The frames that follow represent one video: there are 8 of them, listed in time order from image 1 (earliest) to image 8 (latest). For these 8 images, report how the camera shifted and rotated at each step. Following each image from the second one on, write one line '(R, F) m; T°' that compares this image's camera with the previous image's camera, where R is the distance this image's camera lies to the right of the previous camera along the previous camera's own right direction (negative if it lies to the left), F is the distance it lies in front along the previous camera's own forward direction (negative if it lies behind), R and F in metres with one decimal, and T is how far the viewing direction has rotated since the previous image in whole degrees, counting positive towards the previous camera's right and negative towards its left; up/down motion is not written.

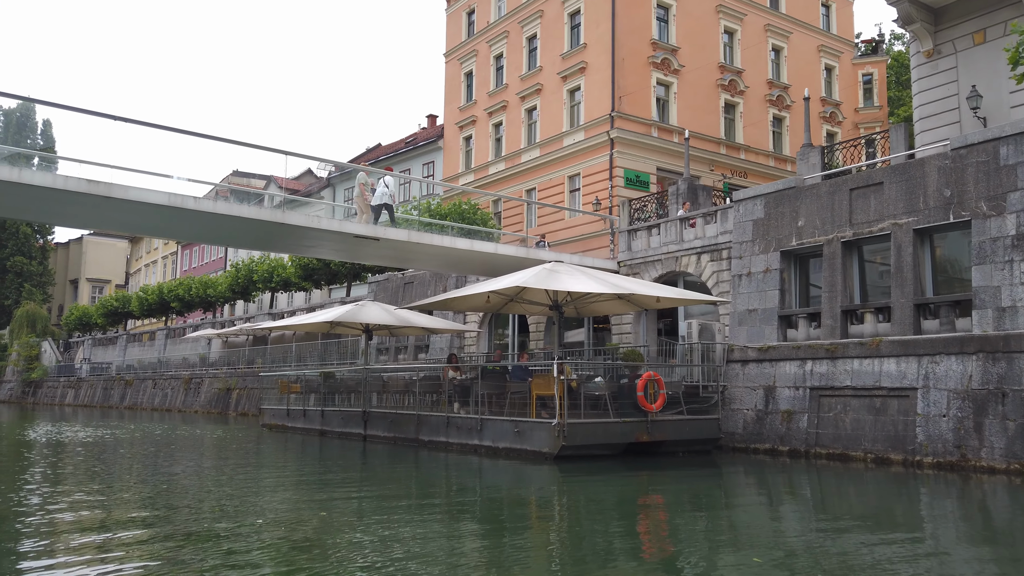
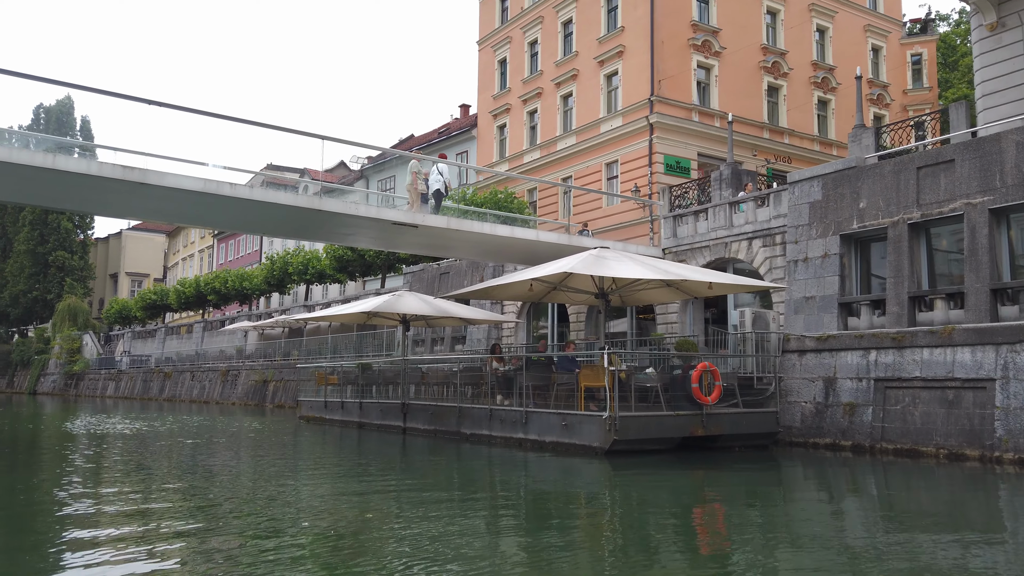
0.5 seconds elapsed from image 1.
(-0.3, +0.6) m; -2°
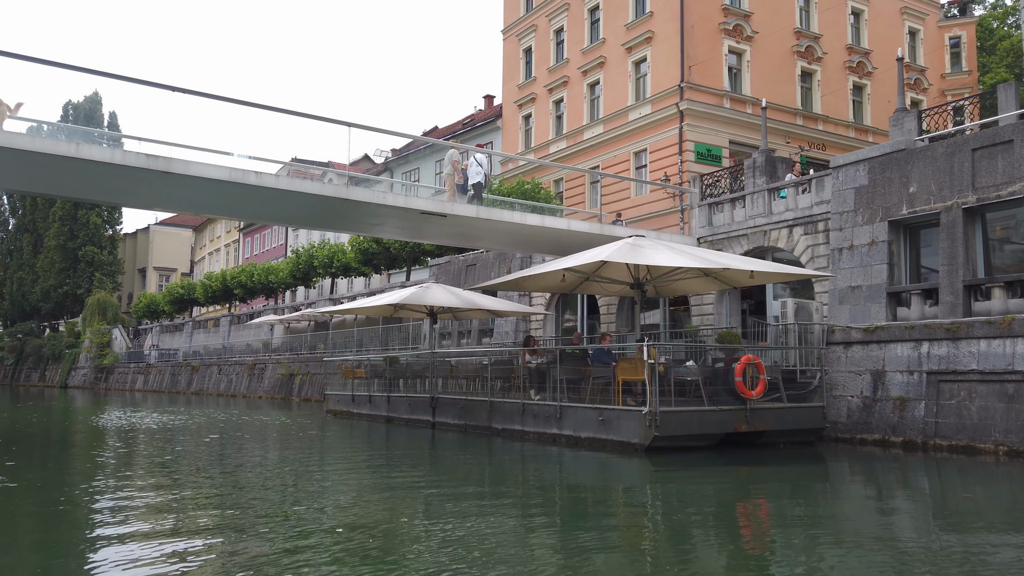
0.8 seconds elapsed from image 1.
(-0.2, +0.5) m; -2°
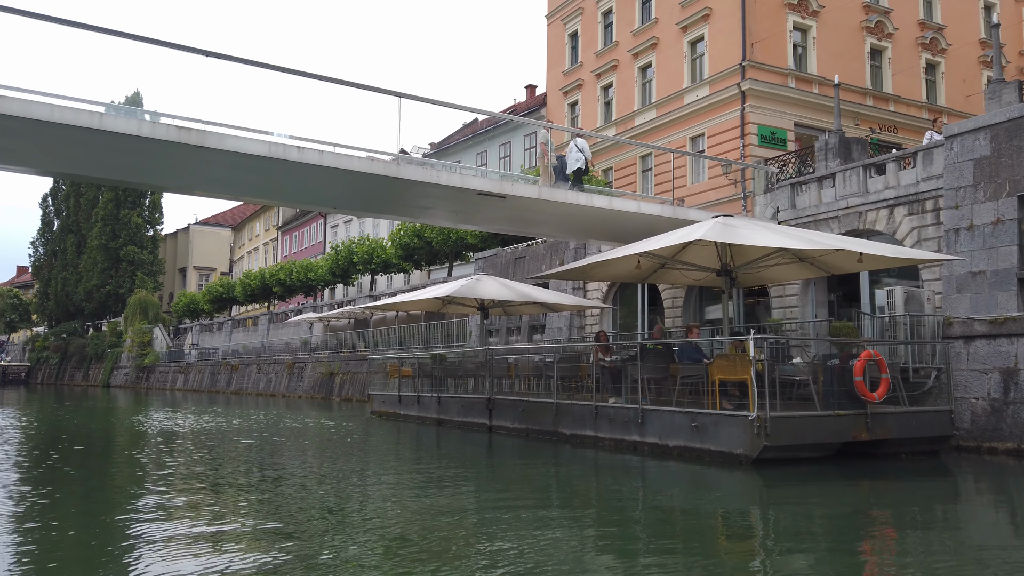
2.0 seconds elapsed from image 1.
(-0.6, +1.6) m; -3°
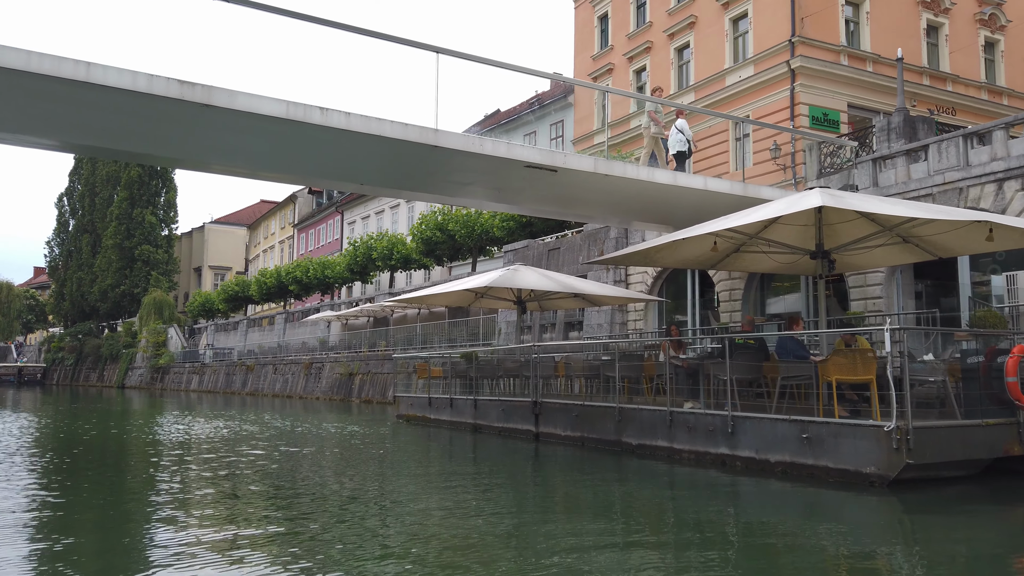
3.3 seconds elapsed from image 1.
(-0.6, +1.8) m; -1°
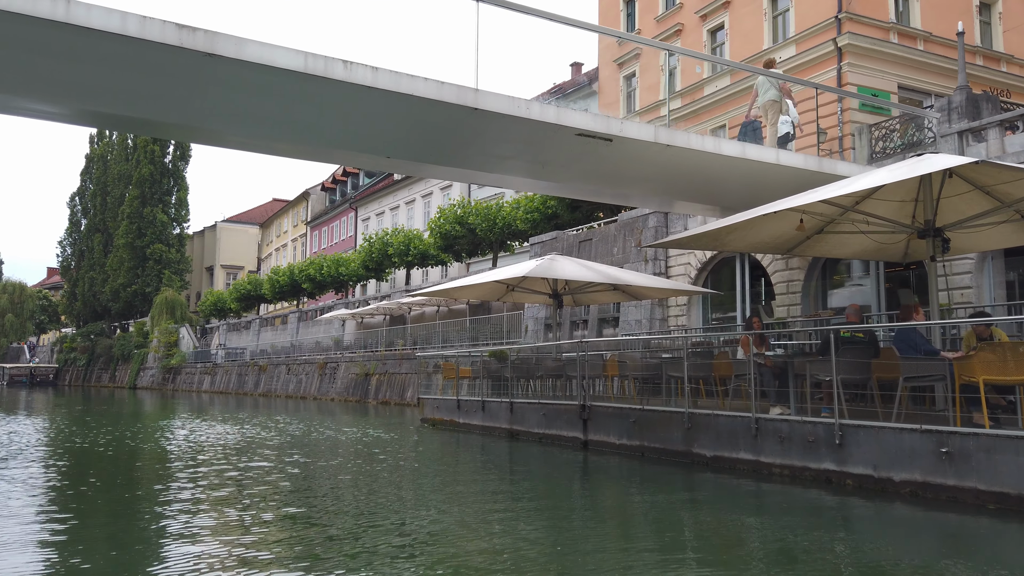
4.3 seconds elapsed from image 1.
(-0.5, +1.6) m; -1°
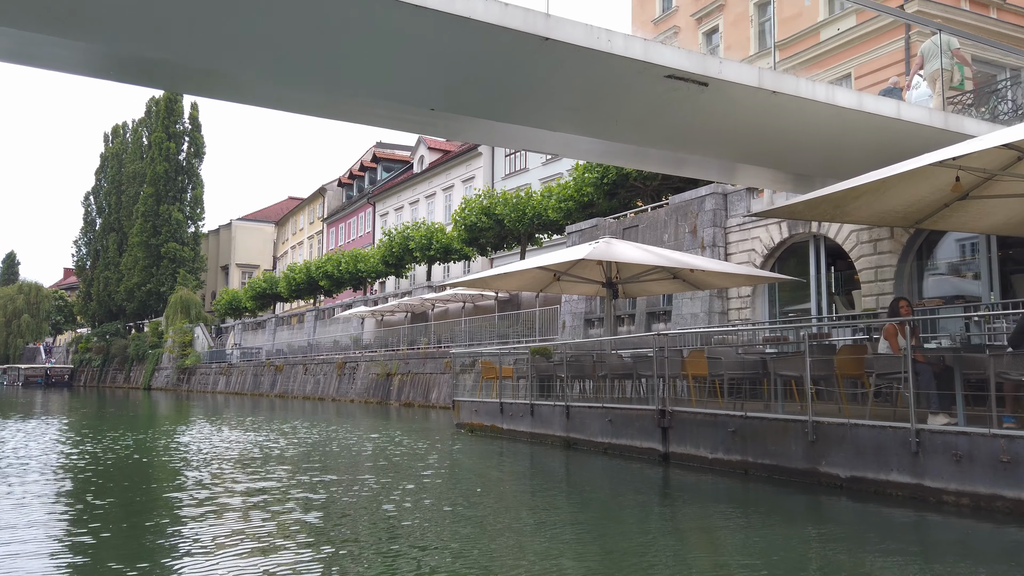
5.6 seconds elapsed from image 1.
(-0.7, +1.9) m; -1°
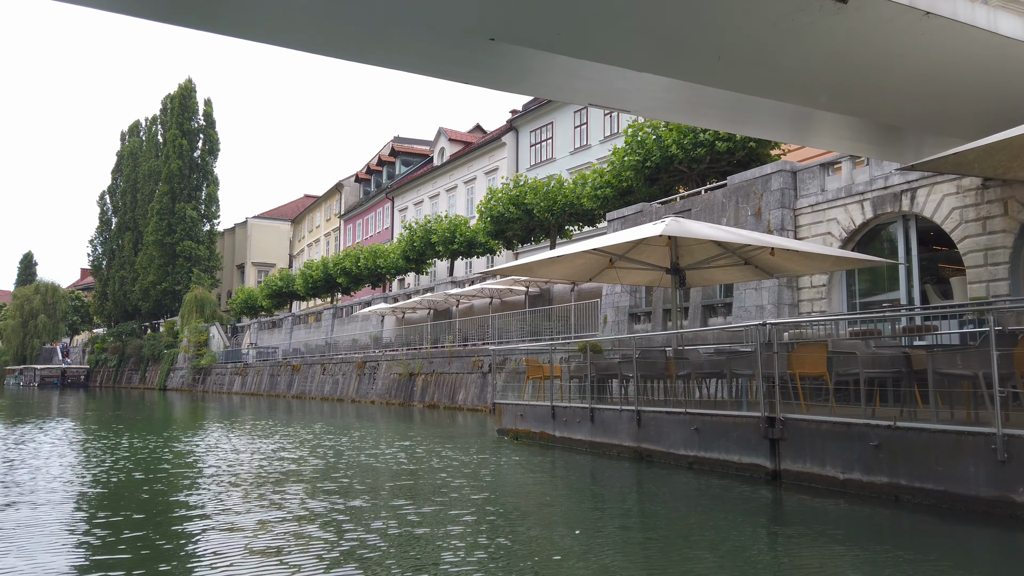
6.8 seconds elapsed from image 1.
(-0.6, +1.8) m; -1°
